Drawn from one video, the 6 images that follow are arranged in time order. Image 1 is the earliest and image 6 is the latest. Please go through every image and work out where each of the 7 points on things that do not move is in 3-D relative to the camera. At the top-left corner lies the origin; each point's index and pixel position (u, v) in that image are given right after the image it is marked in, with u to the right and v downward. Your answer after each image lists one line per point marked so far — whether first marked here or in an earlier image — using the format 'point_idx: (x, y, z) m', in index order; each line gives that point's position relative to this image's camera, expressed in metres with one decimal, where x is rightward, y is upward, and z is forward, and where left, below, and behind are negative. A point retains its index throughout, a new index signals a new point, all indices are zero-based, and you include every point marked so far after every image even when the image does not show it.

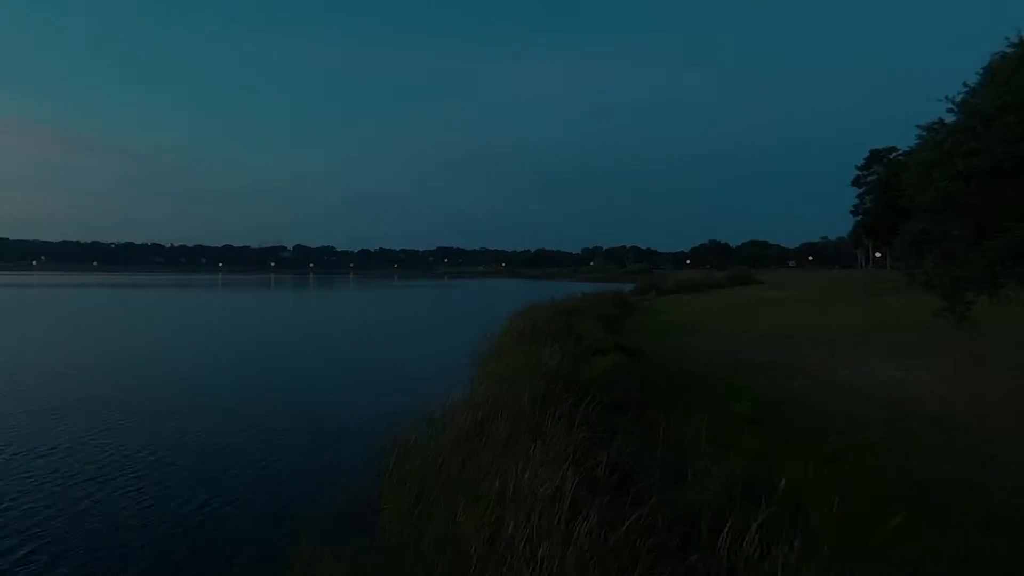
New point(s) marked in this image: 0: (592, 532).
0: (+0.7, -2.0, +4.9) m
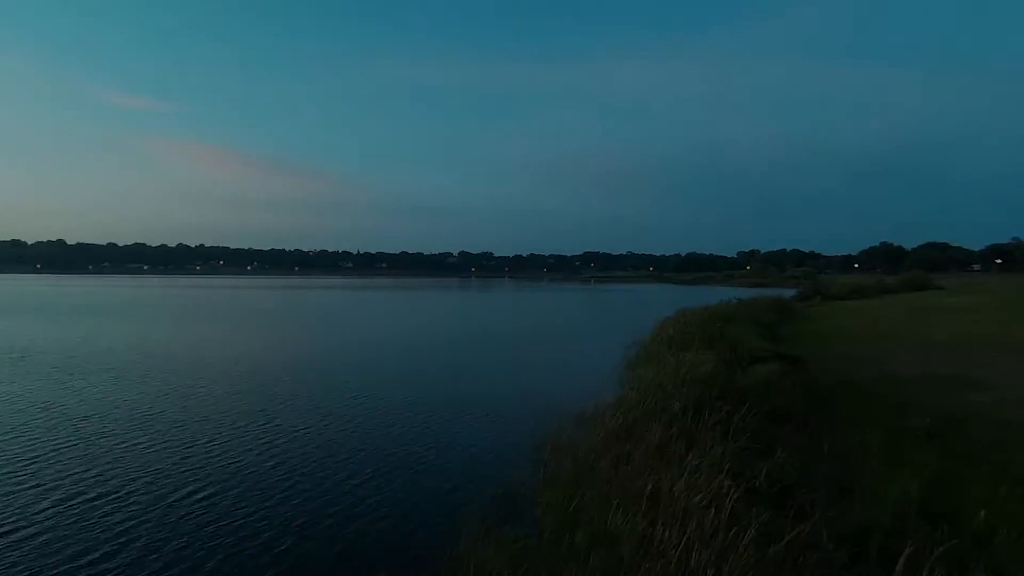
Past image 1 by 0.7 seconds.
0: (+1.9, -2.0, +4.7) m
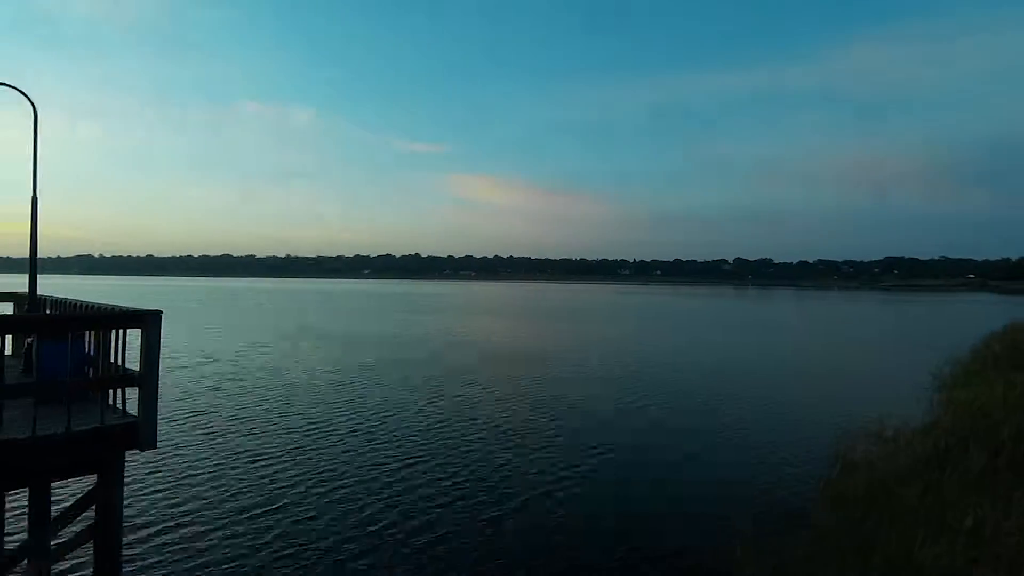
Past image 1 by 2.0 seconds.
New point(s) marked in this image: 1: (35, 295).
0: (+3.9, -2.1, +4.0) m
1: (-8.7, -0.1, +11.0) m
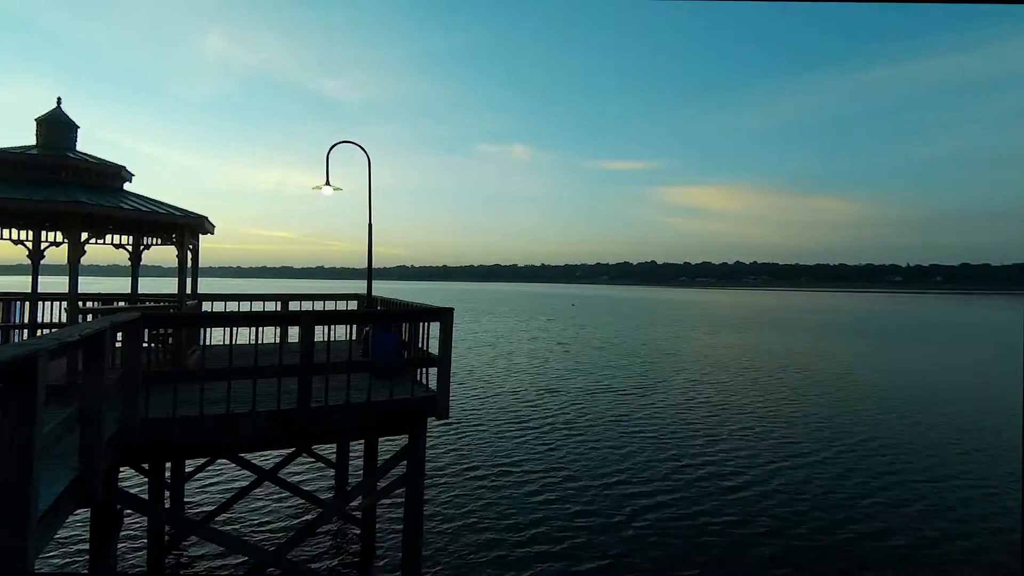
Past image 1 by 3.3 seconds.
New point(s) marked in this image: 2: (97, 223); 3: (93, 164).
0: (+5.3, -2.1, +3.3) m
1: (-3.5, -0.1, +14.8) m
2: (-10.2, +1.7, +15.1) m
3: (-11.2, +3.4, +16.3) m
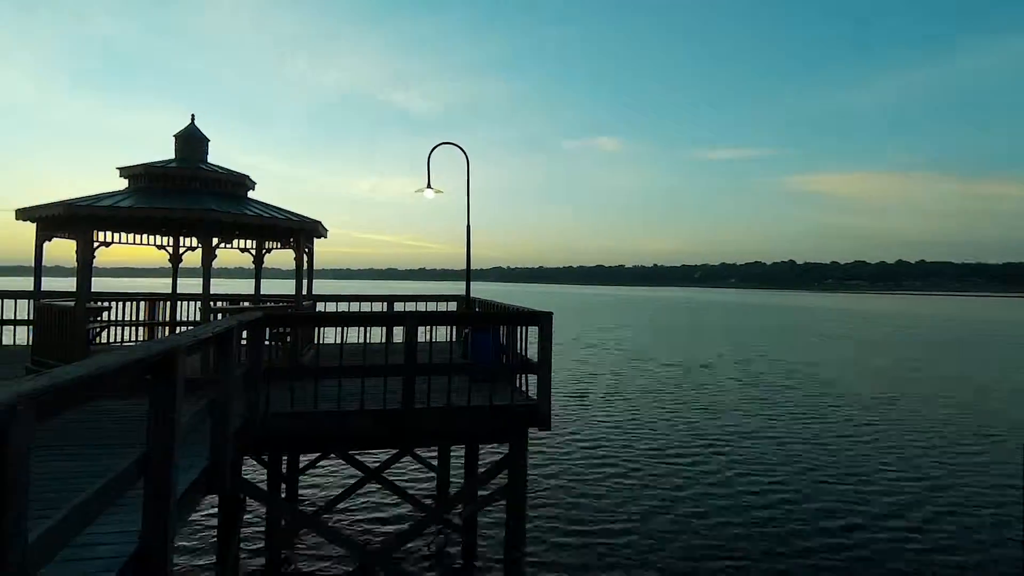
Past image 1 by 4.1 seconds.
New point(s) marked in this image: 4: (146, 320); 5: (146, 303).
0: (+5.7, -2.2, +1.7) m
1: (-1.0, -0.2, +14.5) m
2: (-7.6, +1.6, +16.0) m
3: (-8.4, +3.3, +17.3) m
4: (-11.3, -1.0, +18.9) m
5: (-11.5, -0.4, +19.2) m
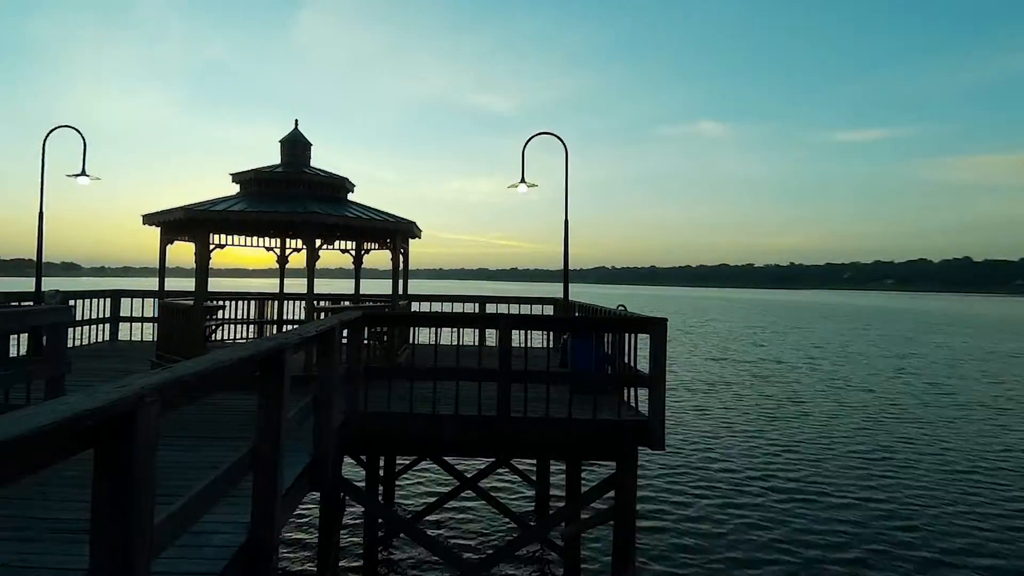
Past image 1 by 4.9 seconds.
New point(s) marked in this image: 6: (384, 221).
0: (+6.0, -2.3, -0.2) m
1: (+1.3, -0.3, +13.5) m
2: (-5.0, +1.5, +15.9) m
3: (-5.5, +3.2, +17.3) m
4: (-8.2, -1.0, +19.3) m
5: (-8.4, -0.5, +19.7) m
6: (-3.4, +1.7, +15.3) m
